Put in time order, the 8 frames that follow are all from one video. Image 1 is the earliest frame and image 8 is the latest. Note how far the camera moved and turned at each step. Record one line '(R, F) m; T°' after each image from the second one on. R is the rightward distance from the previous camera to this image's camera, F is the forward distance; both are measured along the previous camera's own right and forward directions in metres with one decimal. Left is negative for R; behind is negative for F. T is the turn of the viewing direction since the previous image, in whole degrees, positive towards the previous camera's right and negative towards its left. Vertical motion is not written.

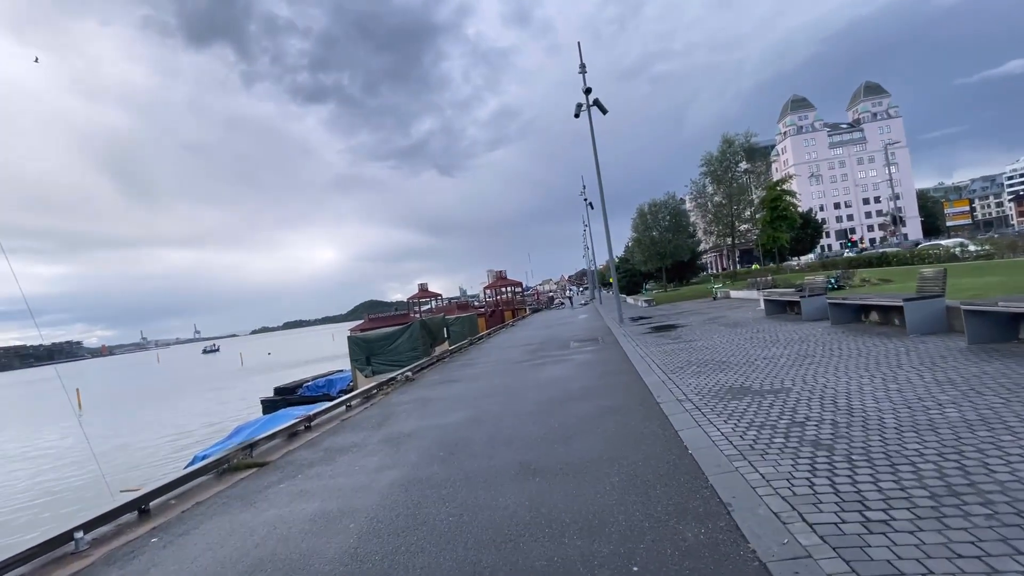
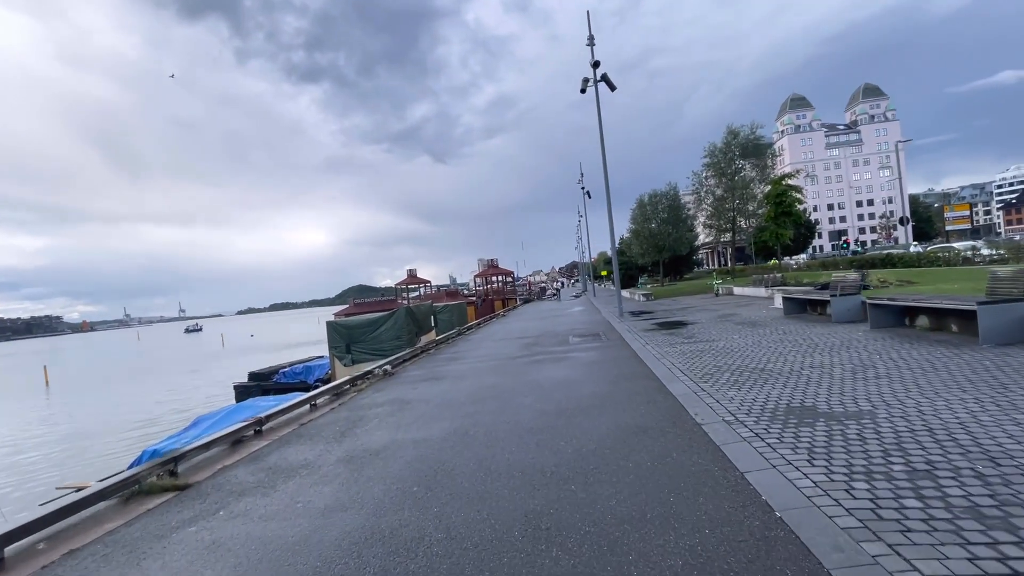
(-0.2, +1.7) m; +1°
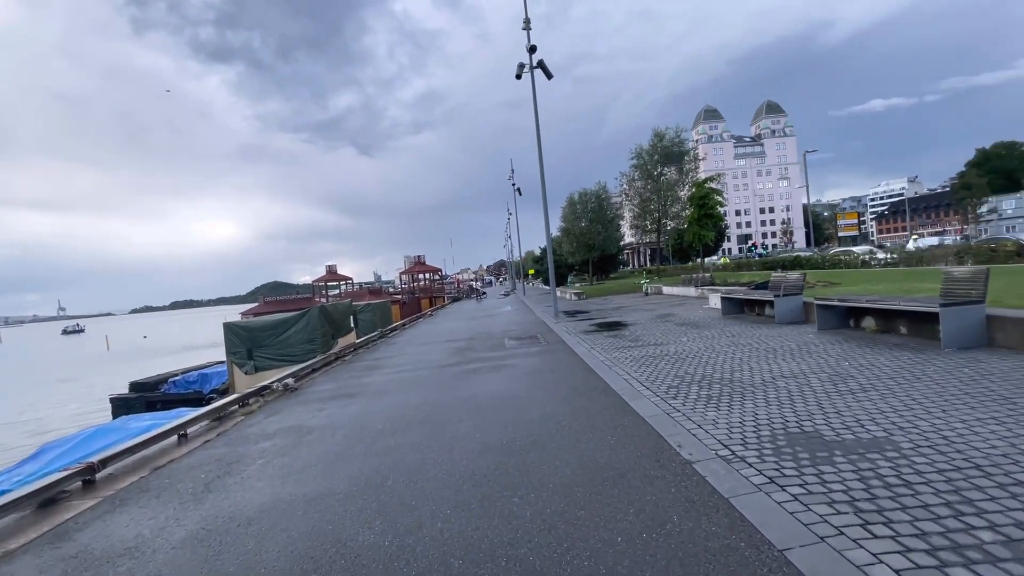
(-0.1, +1.6) m; +9°
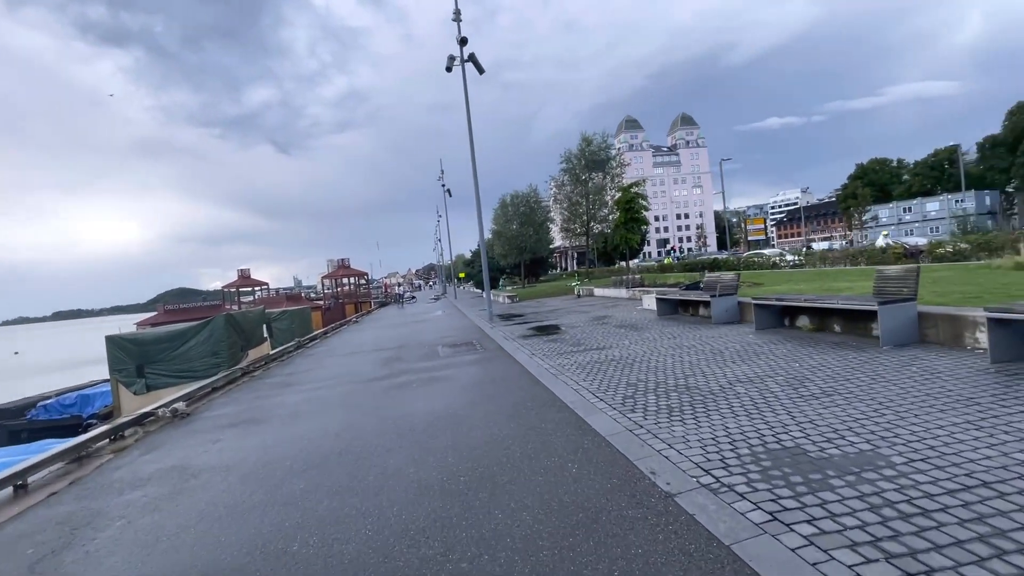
(-0.1, +0.9) m; +8°
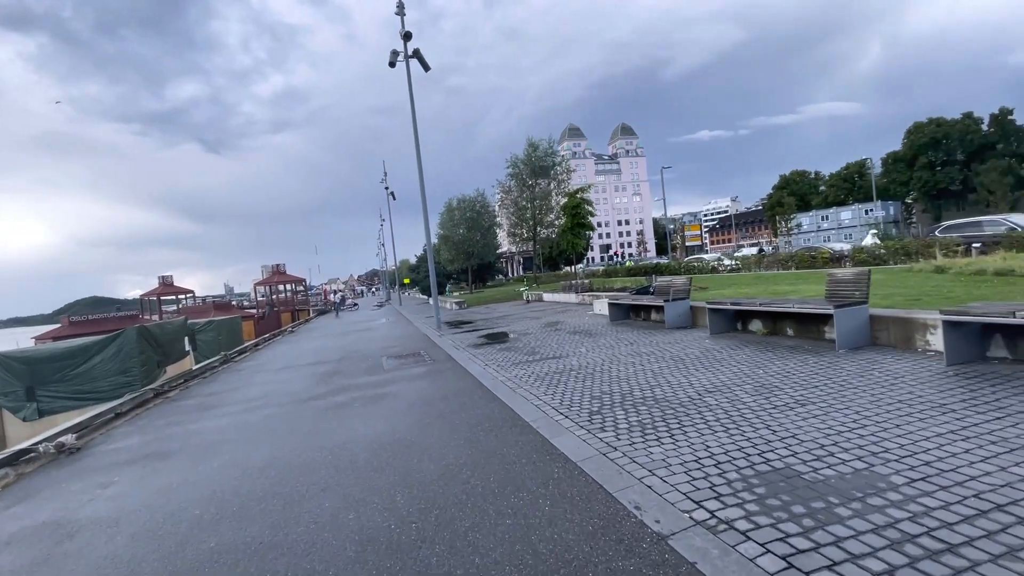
(-0.1, +0.7) m; +6°
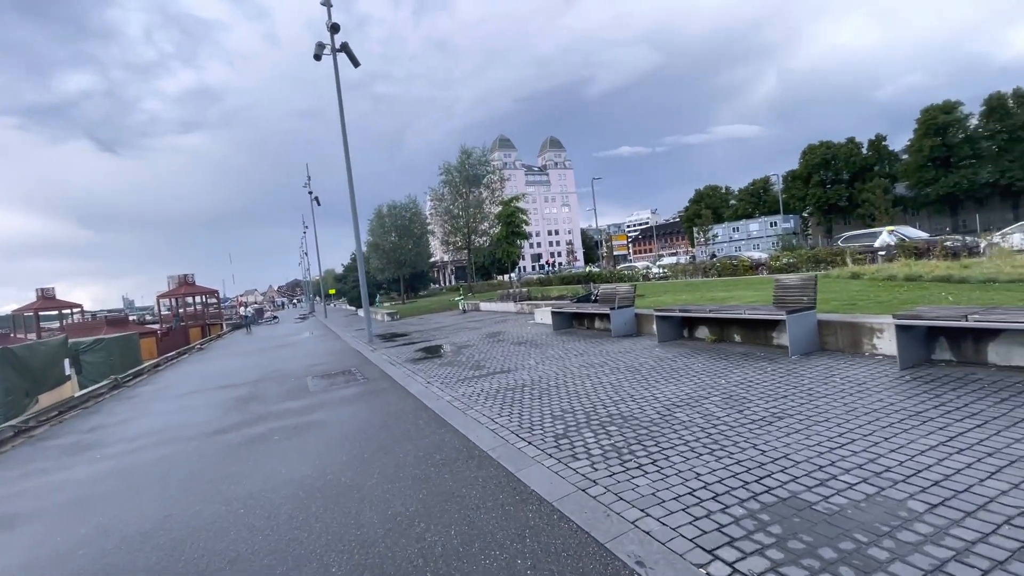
(-0.2, +0.8) m; +8°
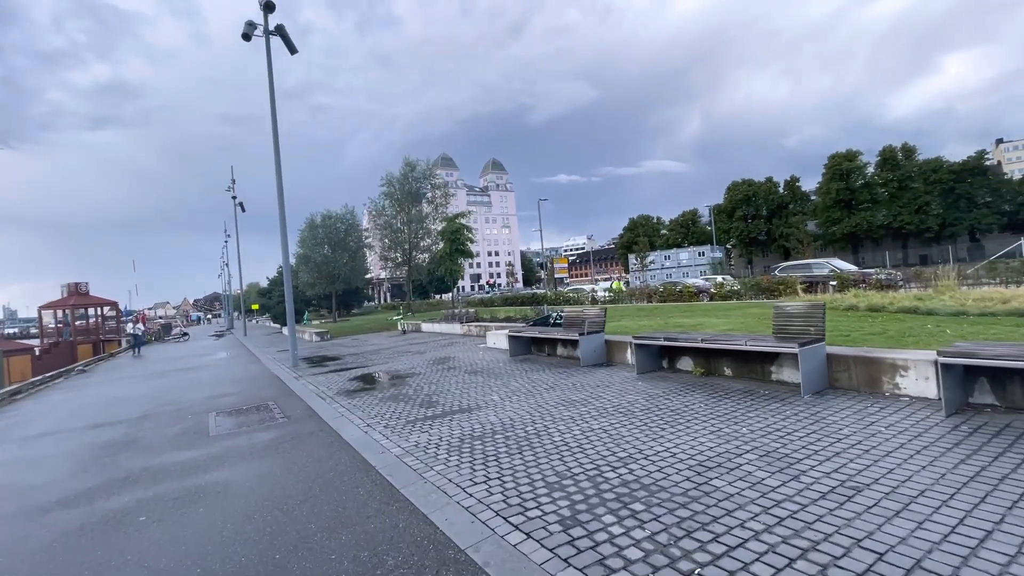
(-0.5, +1.6) m; +8°
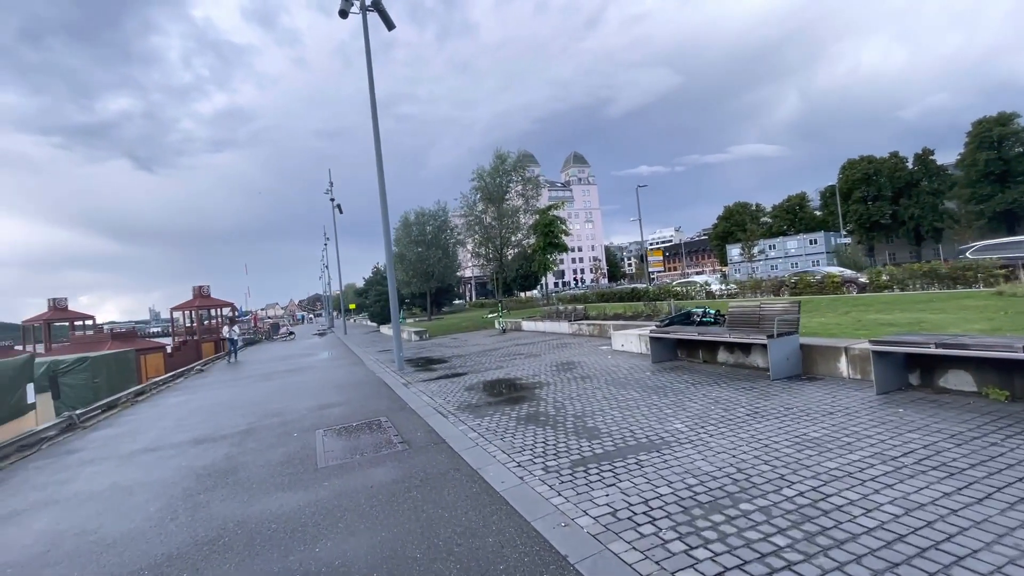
(-1.4, +2.1) m; -10°
